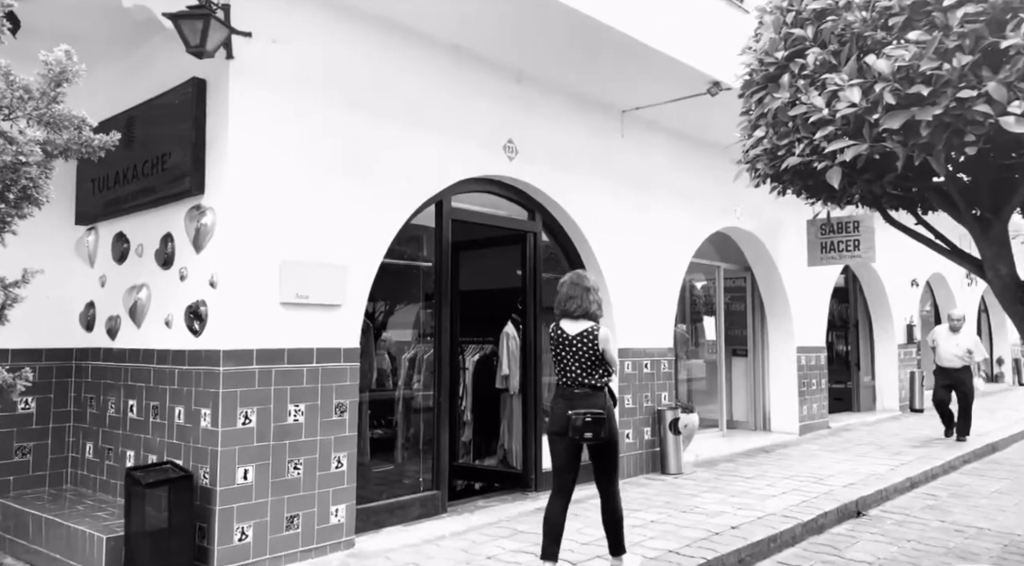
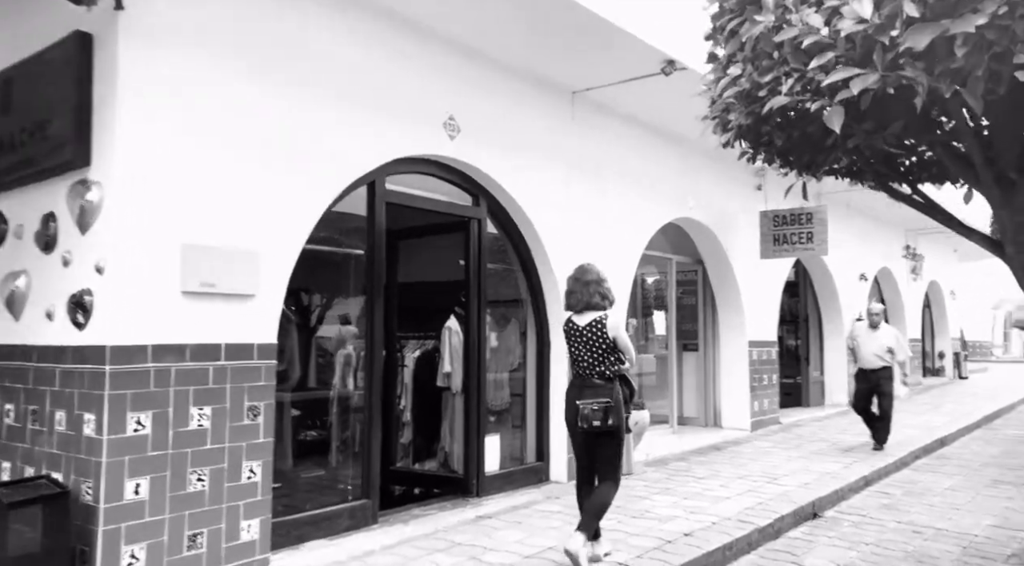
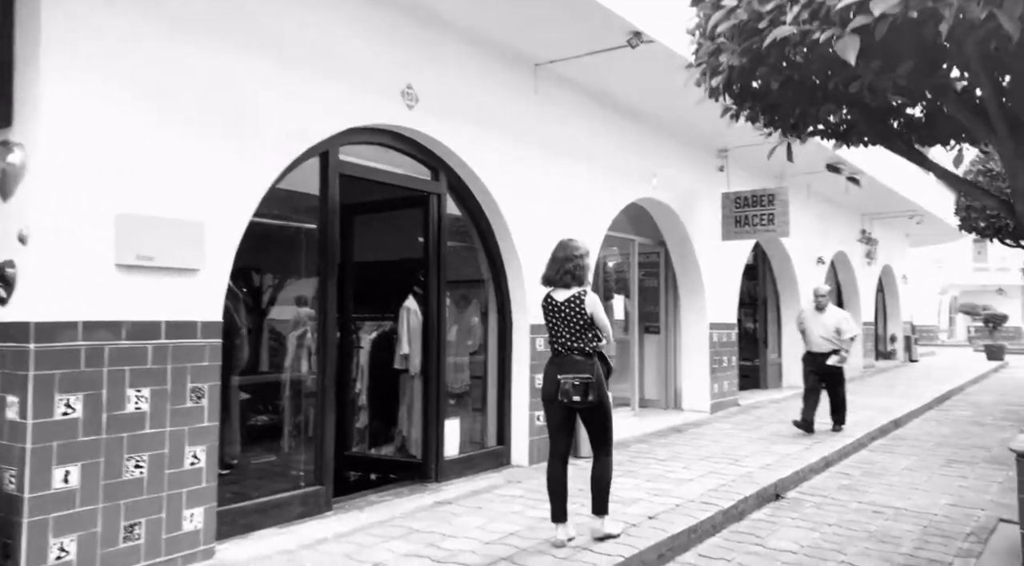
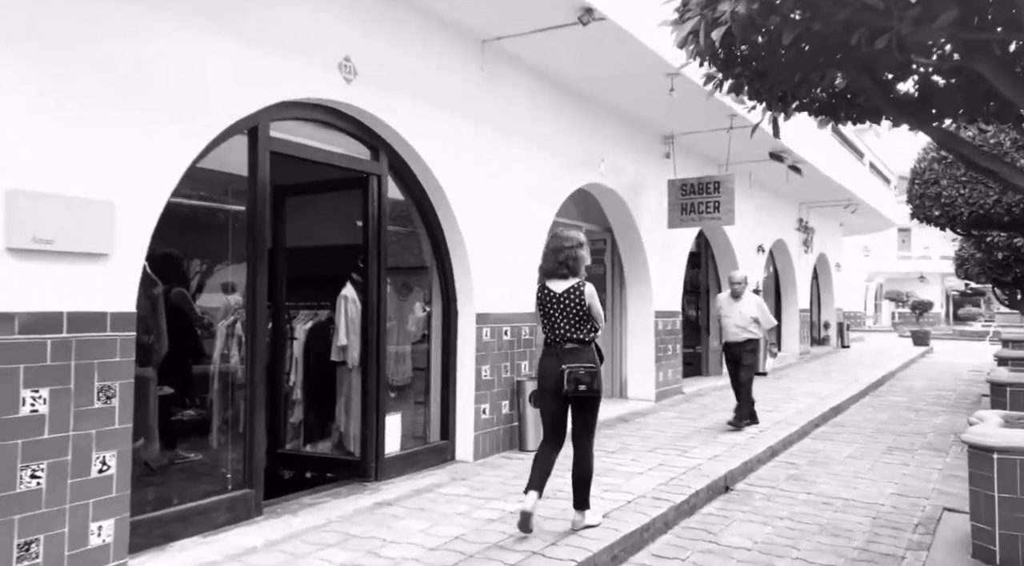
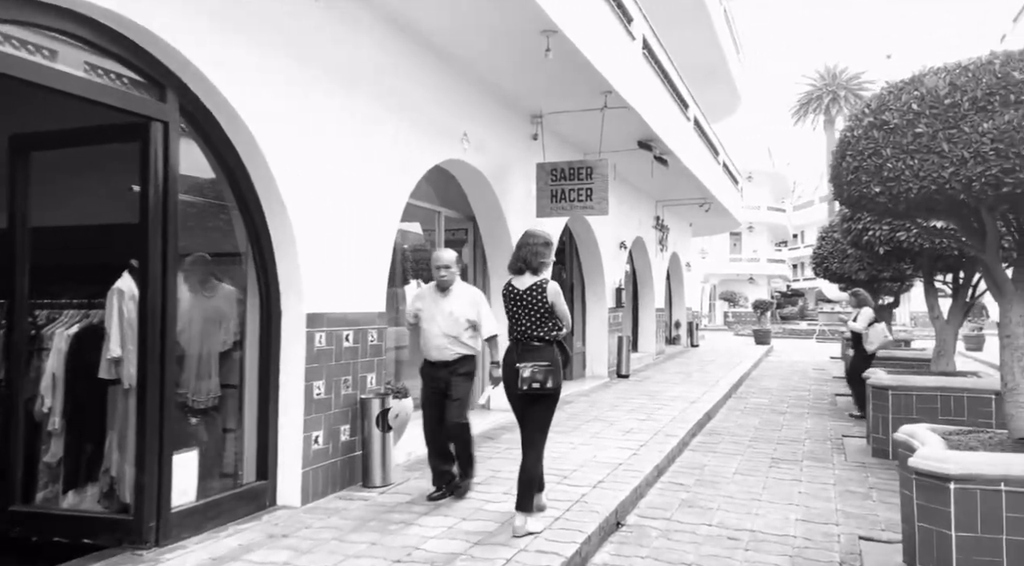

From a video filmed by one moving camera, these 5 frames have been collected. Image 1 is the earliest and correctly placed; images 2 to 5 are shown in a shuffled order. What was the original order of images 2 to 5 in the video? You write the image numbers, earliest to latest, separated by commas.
2, 3, 4, 5
